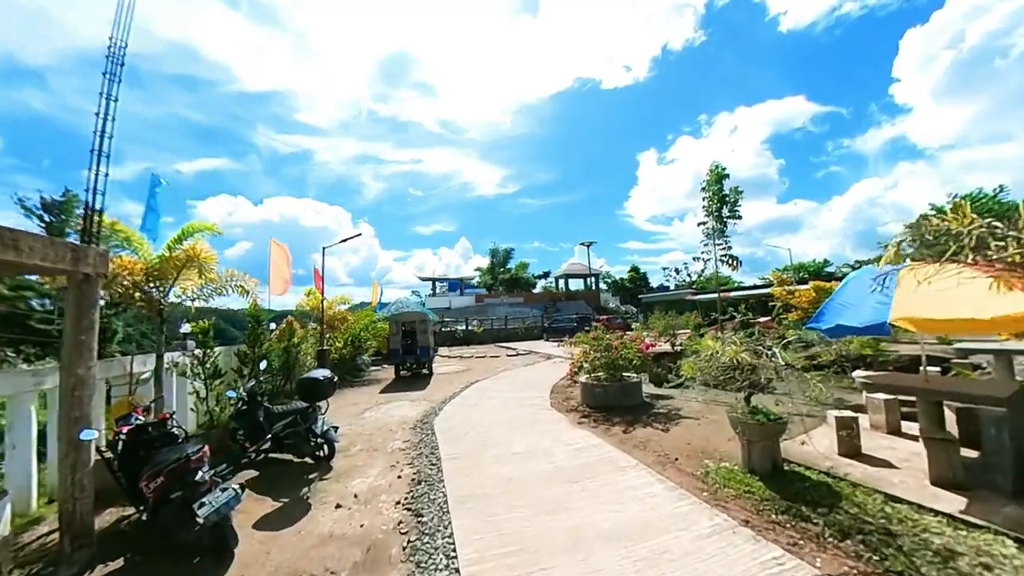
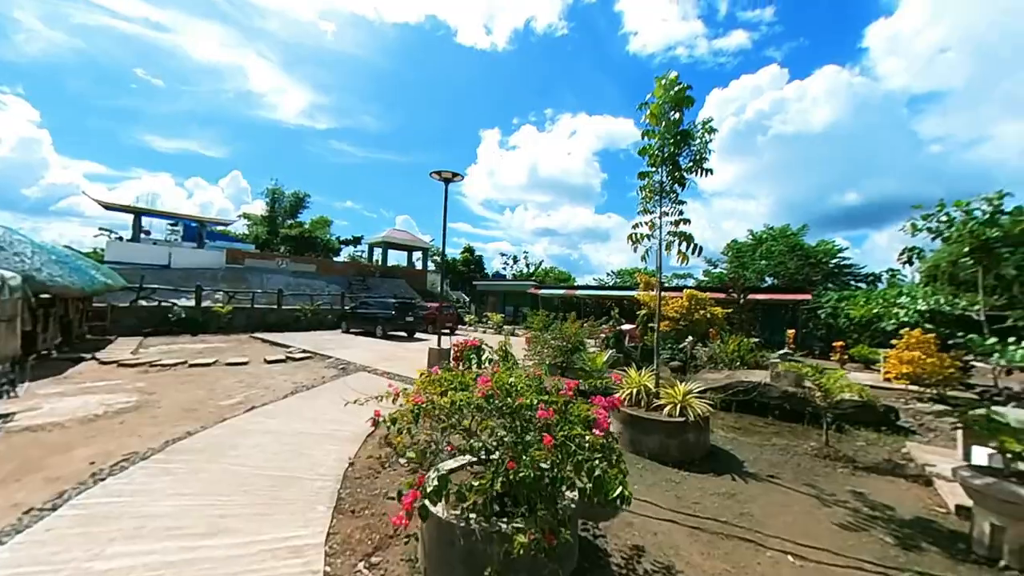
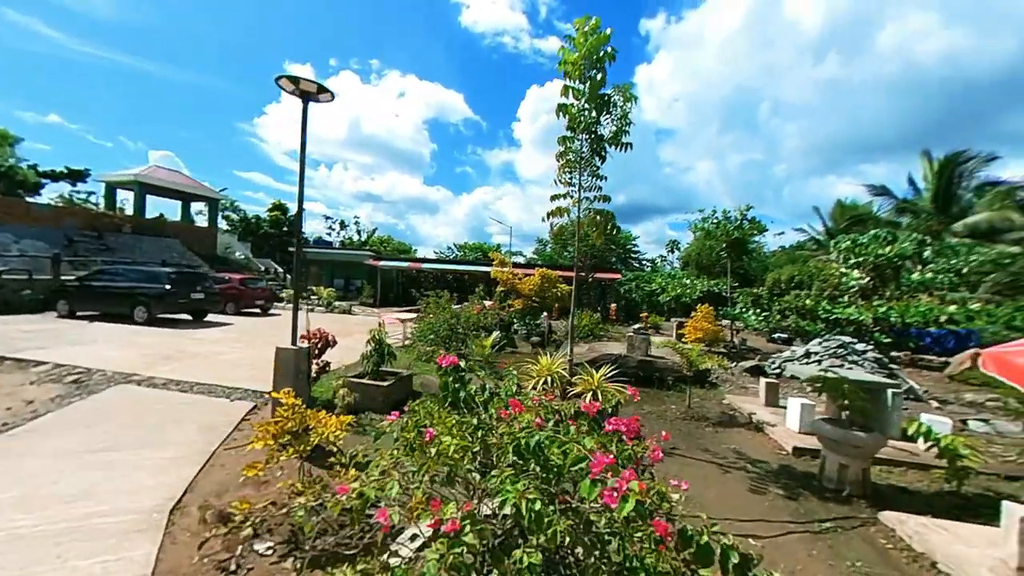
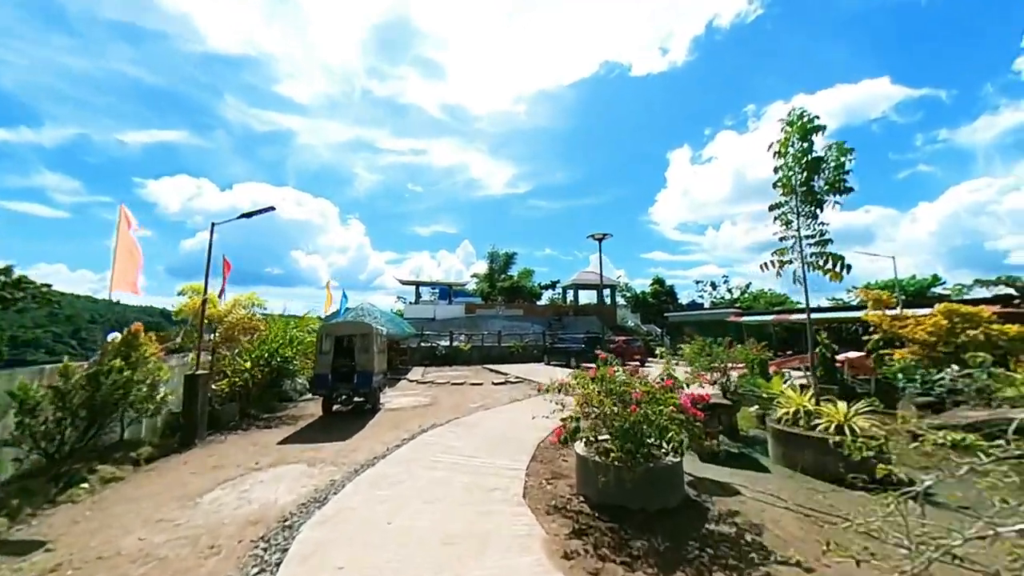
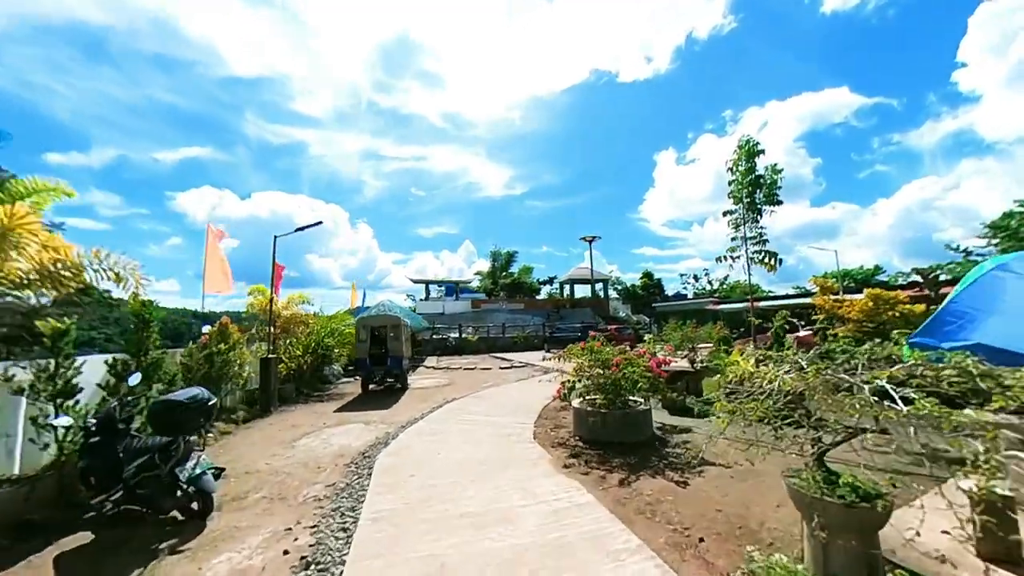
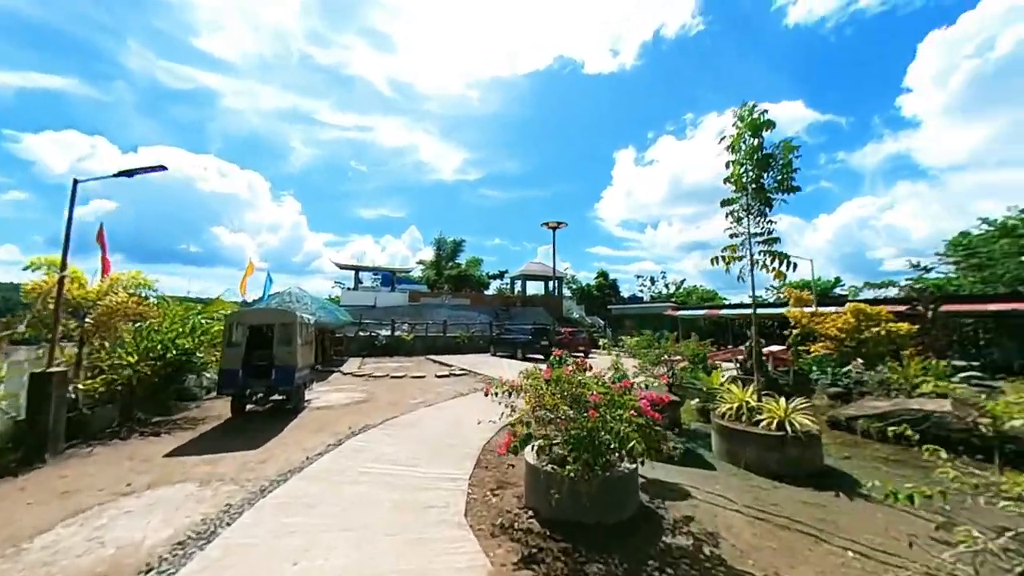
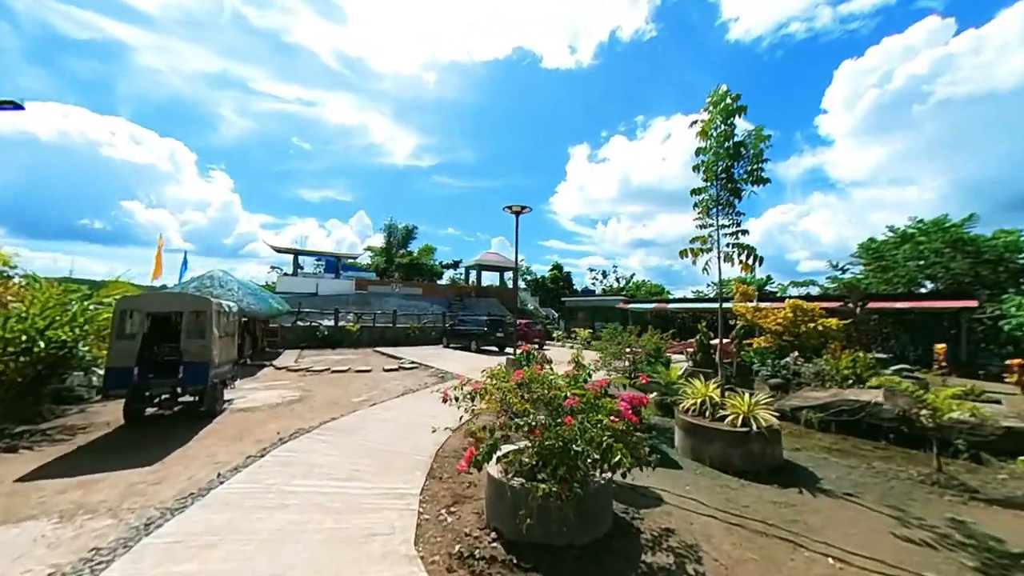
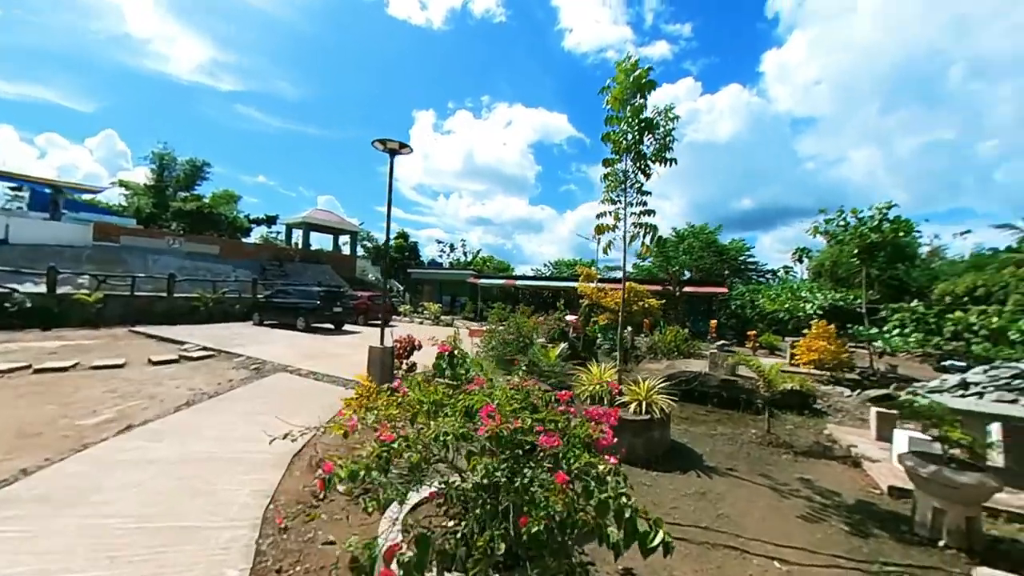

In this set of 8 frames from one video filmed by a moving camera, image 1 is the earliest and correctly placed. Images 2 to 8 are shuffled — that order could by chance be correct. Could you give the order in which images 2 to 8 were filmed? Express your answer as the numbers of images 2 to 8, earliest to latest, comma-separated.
5, 4, 6, 7, 2, 8, 3
